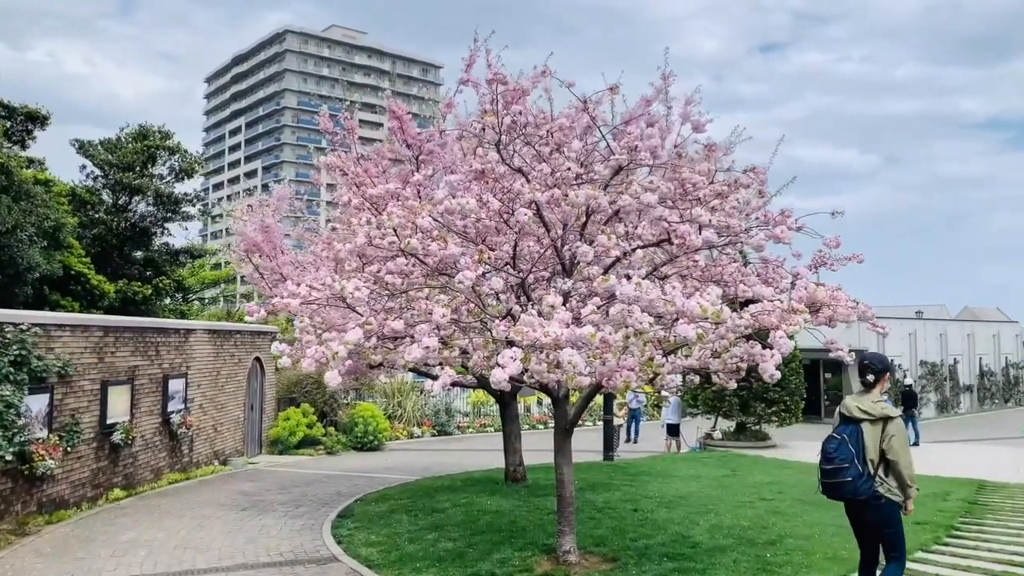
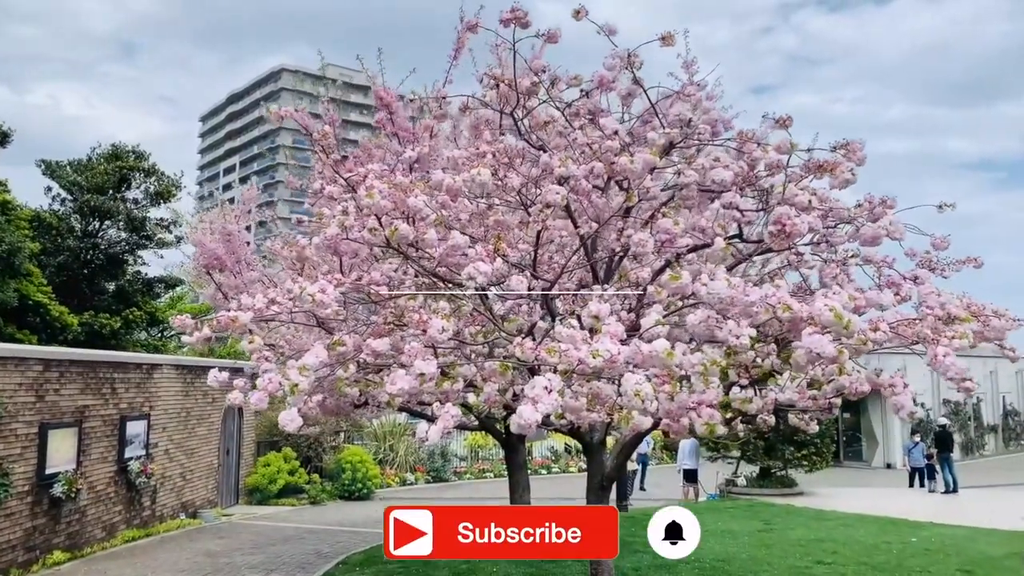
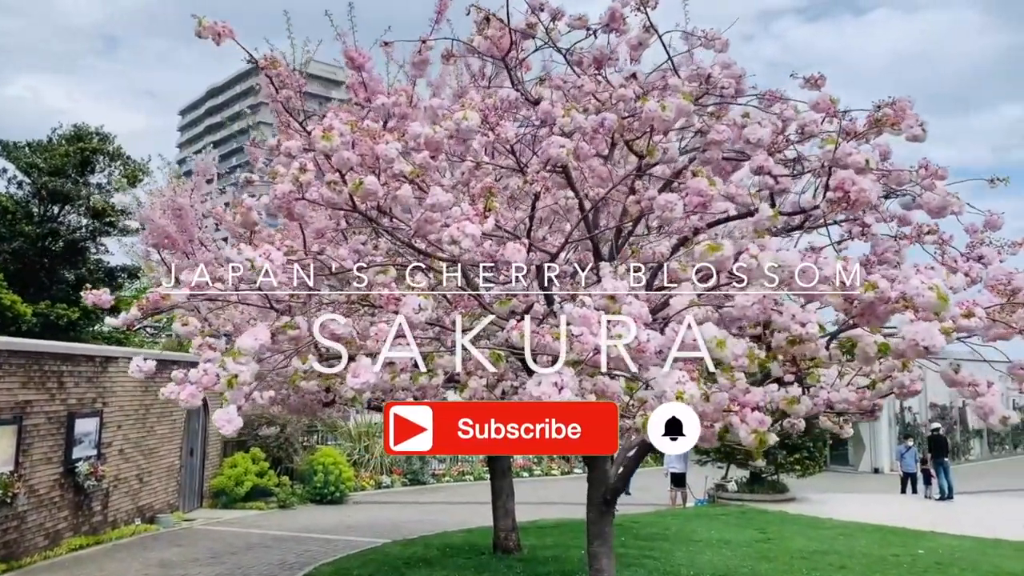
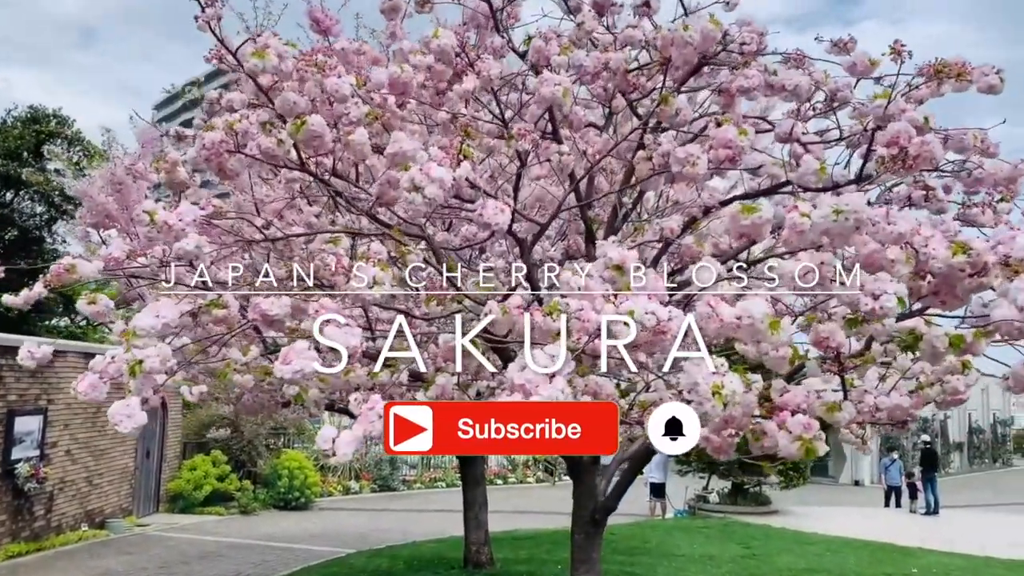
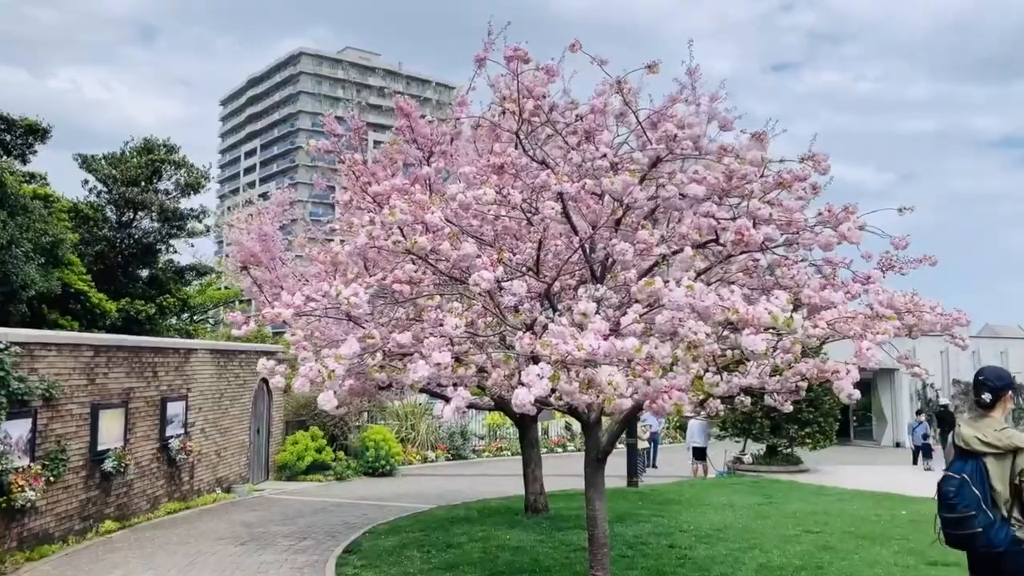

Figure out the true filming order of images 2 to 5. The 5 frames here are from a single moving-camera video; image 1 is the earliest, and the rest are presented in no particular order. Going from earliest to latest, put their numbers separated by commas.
5, 2, 3, 4
